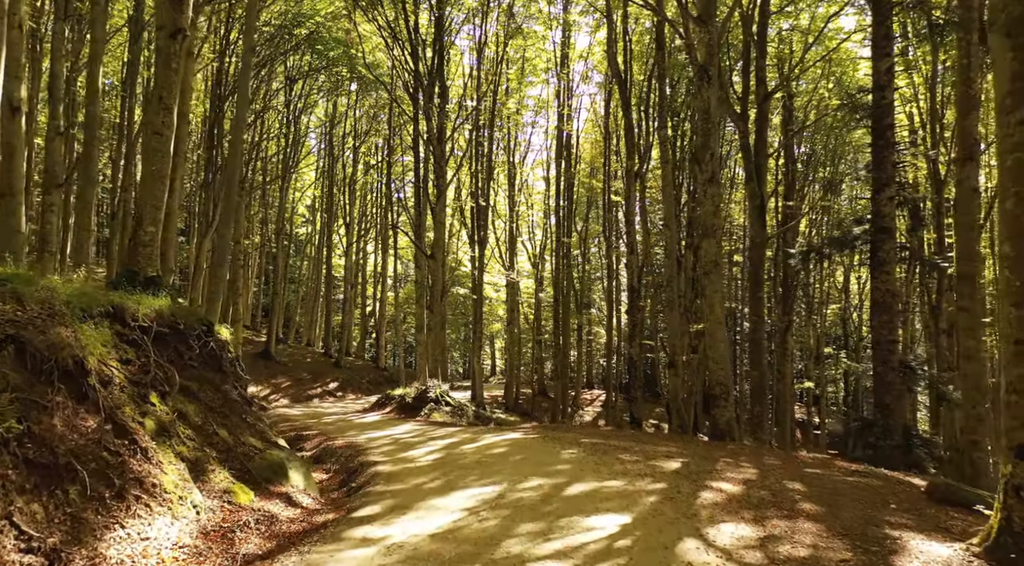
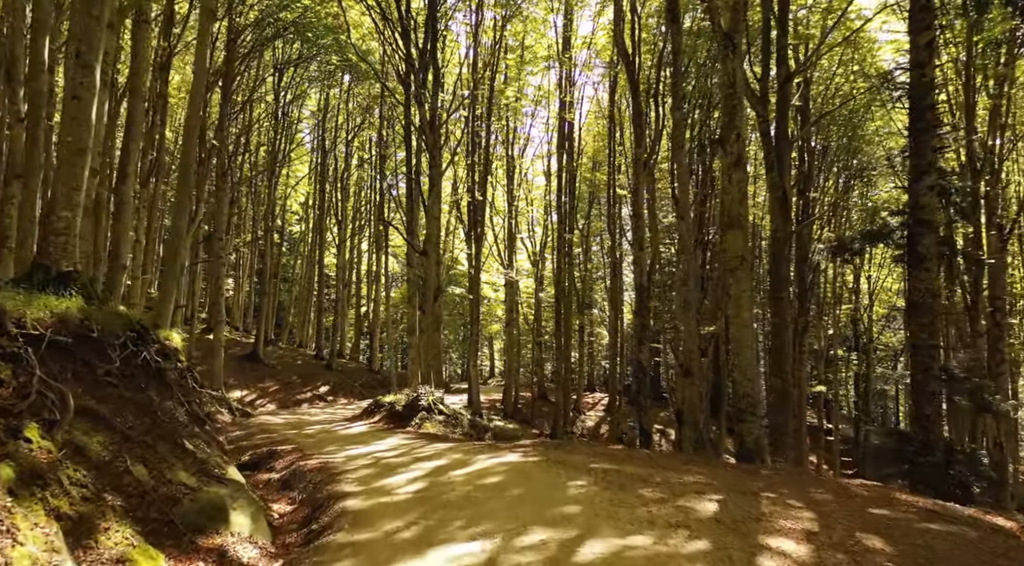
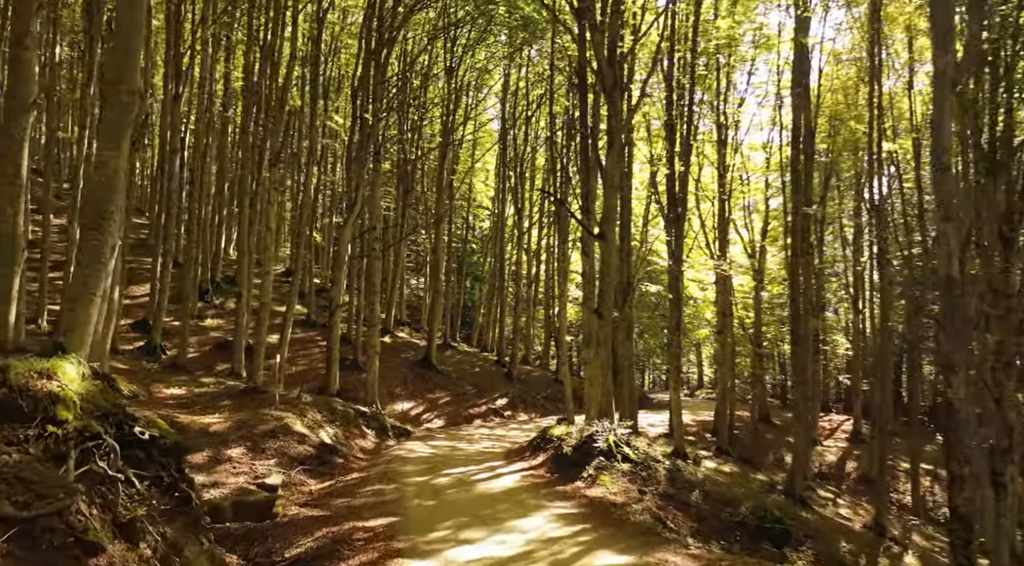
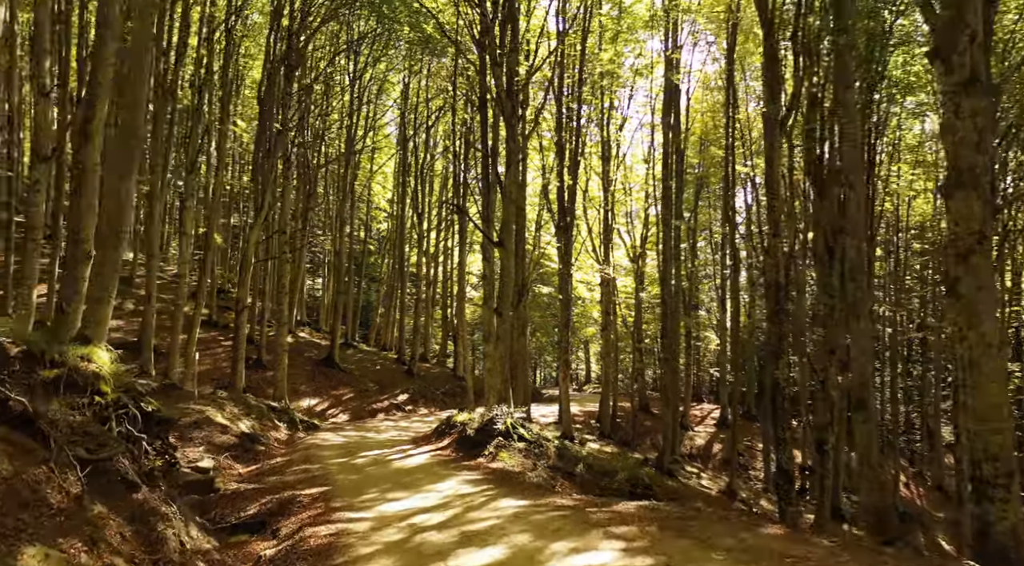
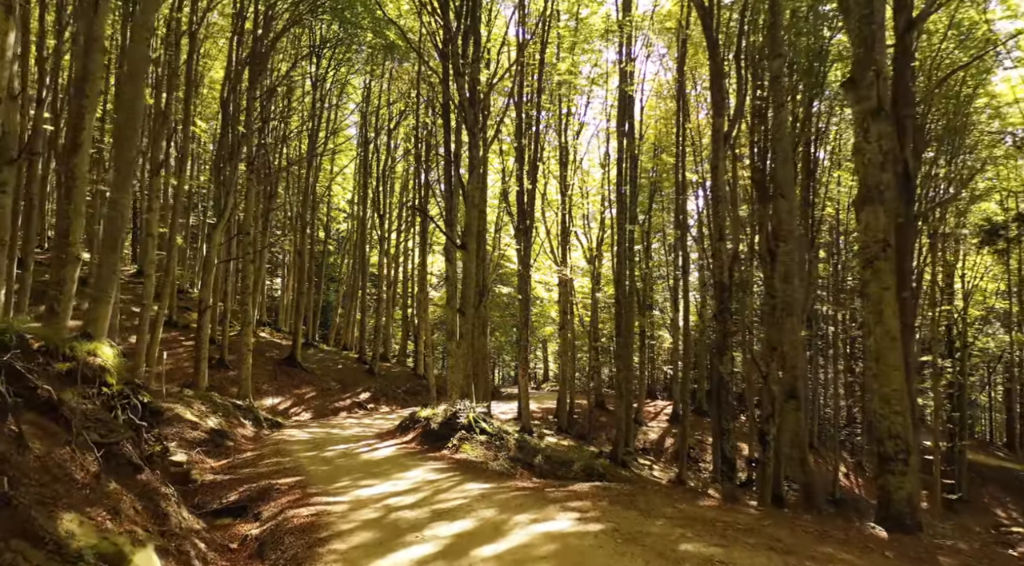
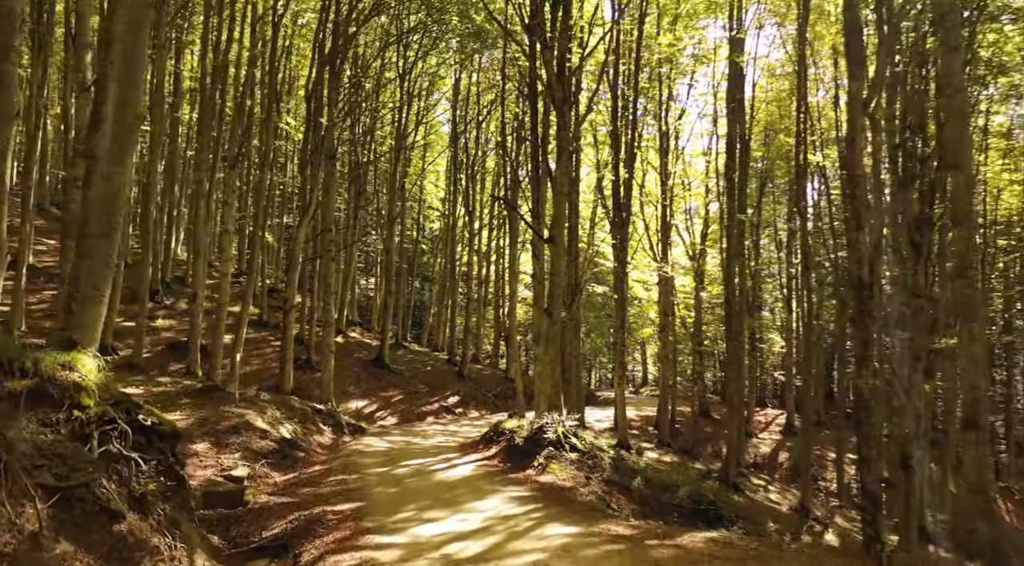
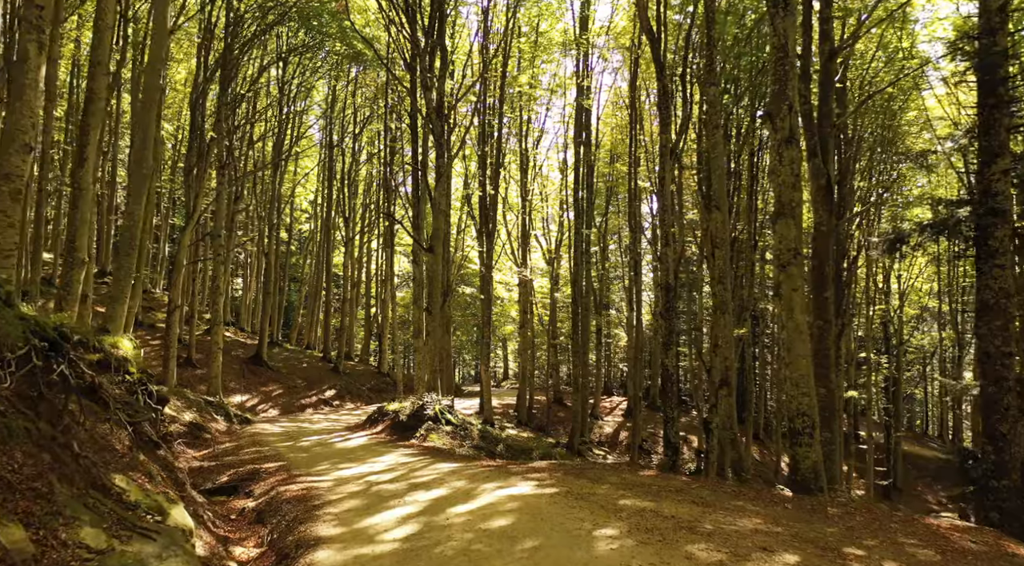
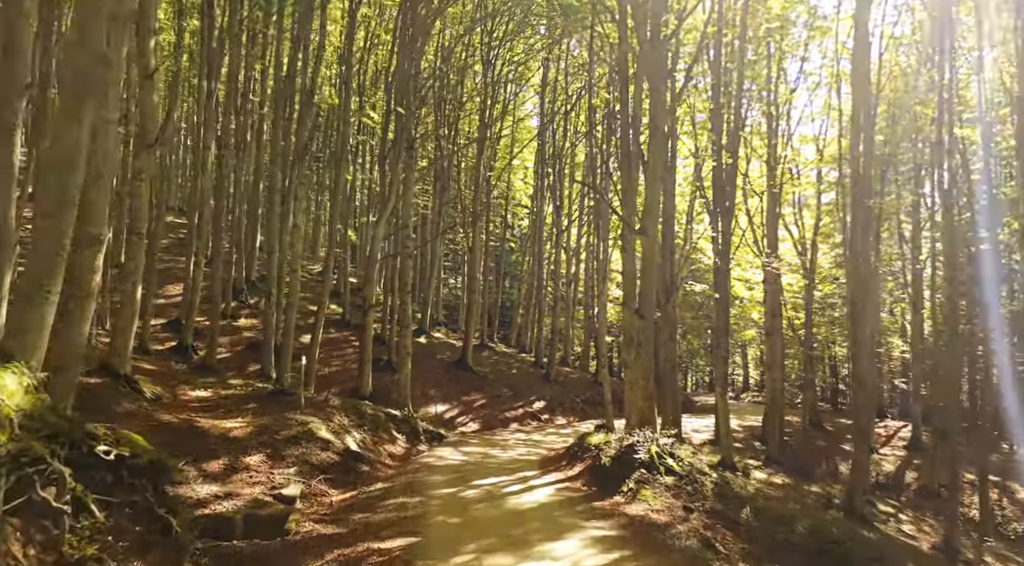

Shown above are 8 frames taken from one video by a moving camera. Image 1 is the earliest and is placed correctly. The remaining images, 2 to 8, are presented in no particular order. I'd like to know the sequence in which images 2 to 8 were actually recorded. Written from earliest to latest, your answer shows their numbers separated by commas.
2, 7, 5, 4, 6, 3, 8
